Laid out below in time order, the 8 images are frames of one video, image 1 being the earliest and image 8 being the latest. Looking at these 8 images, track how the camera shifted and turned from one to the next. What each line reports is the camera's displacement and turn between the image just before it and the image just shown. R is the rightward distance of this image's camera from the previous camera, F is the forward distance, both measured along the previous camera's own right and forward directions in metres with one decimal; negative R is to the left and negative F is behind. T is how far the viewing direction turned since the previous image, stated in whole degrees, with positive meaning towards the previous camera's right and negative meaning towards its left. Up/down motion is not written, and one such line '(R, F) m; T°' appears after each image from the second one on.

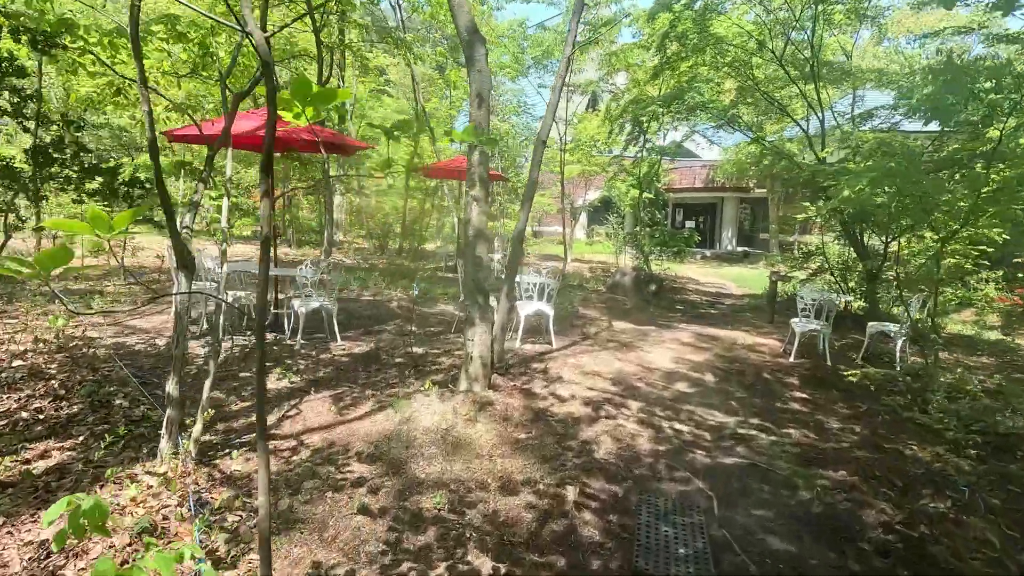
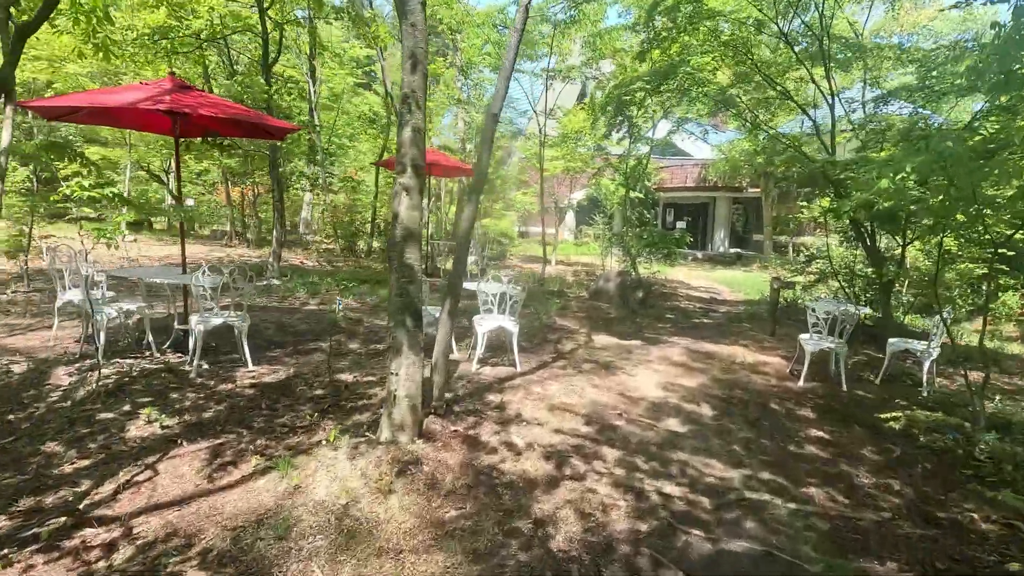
(+0.3, +1.0) m; +1°
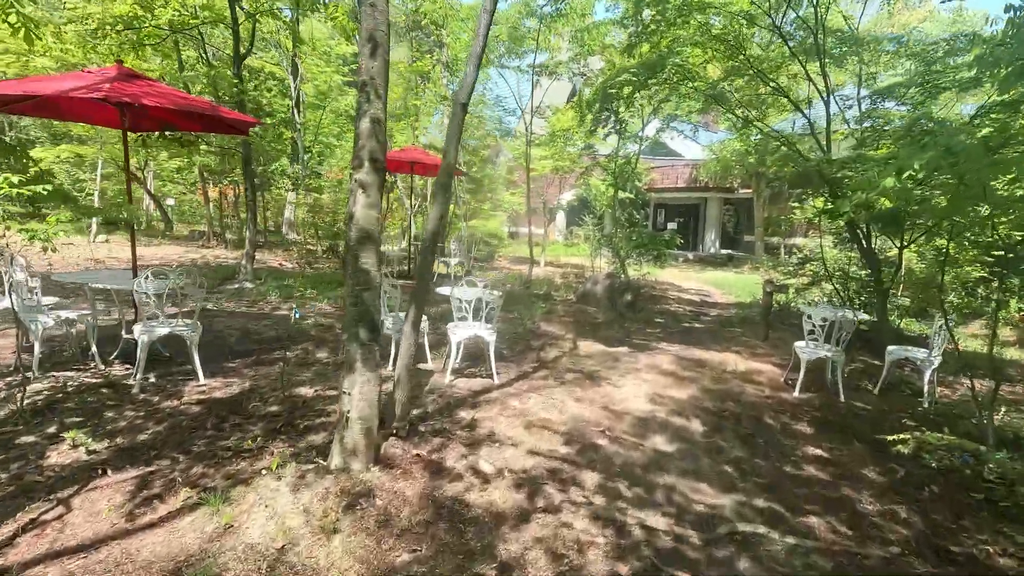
(+0.1, +0.3) m; +1°
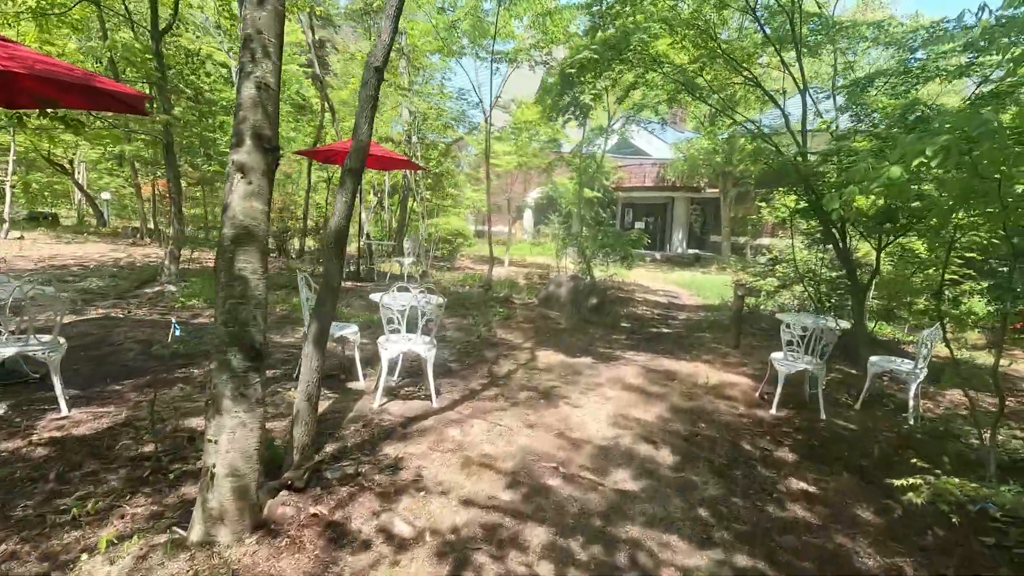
(+0.2, +0.6) m; +3°
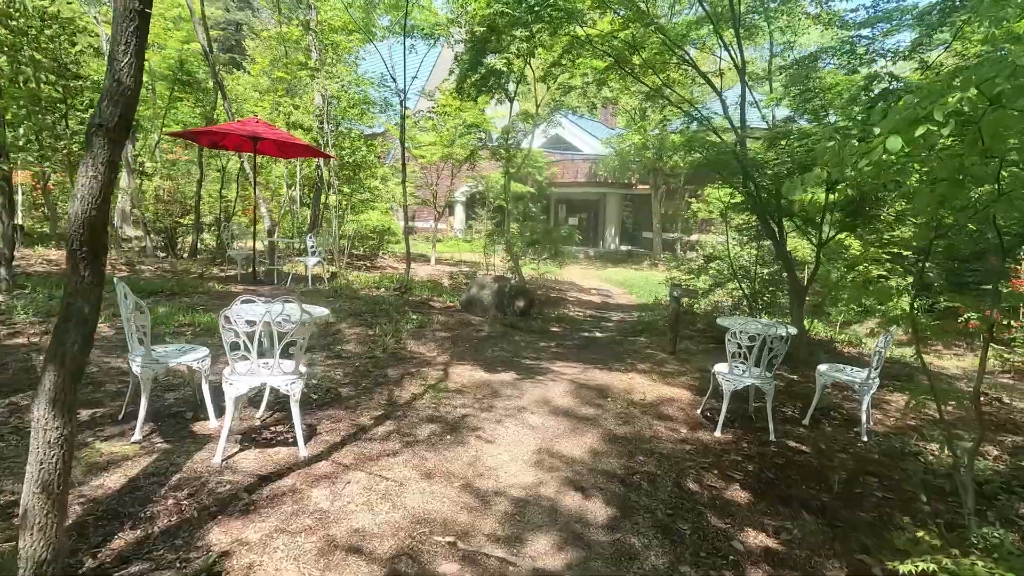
(+0.3, +0.8) m; +7°
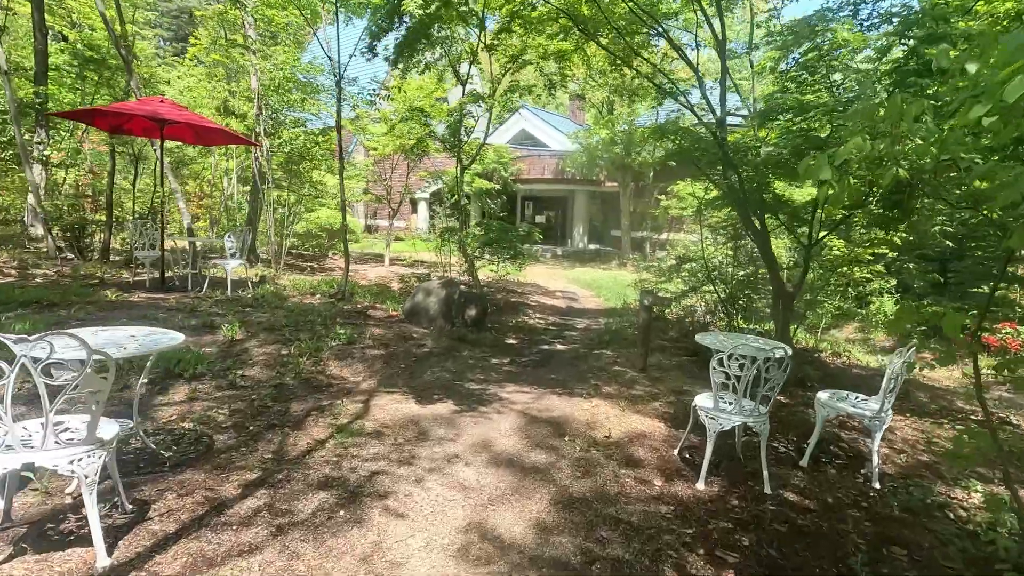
(+0.3, +0.9) m; +3°
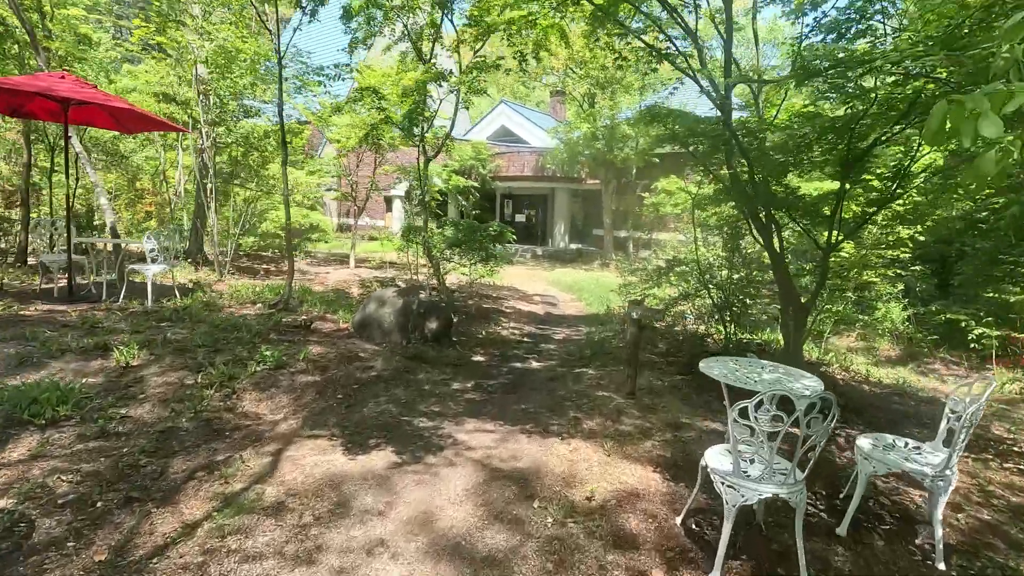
(+0.2, +0.9) m; +2°
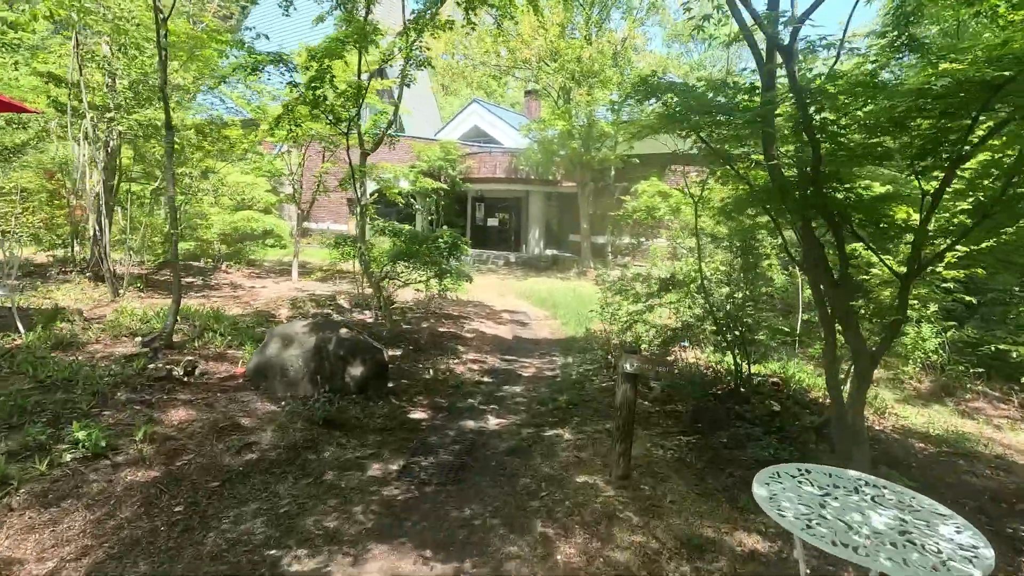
(+0.2, +1.4) m; +2°
